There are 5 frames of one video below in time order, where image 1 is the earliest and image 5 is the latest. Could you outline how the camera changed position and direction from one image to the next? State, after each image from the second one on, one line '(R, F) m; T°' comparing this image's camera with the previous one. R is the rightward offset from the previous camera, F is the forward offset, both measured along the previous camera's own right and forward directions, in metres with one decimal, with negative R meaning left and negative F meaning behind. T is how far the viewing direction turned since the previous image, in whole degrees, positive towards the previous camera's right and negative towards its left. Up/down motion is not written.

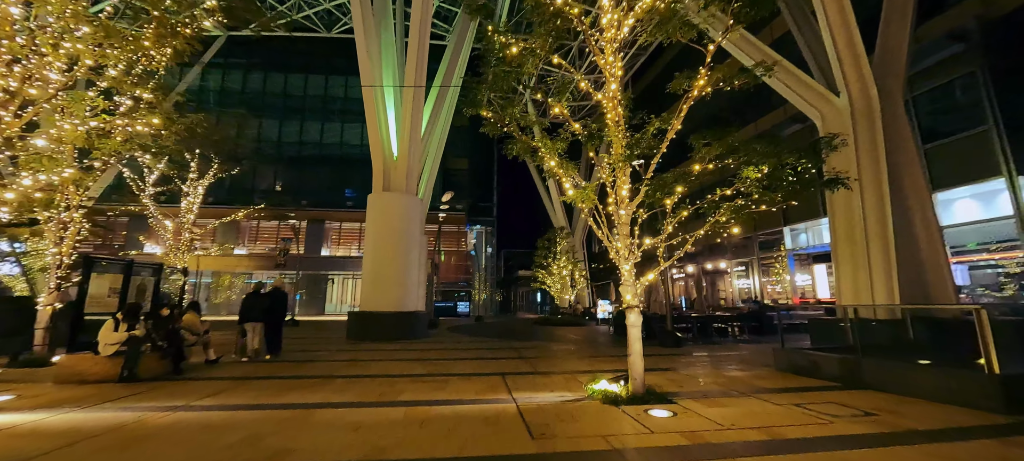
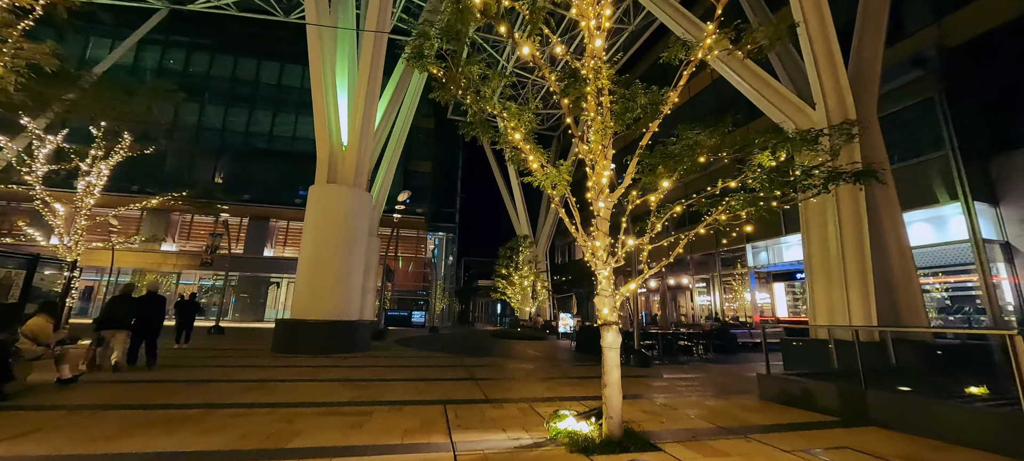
(+0.2, +1.1) m; +5°
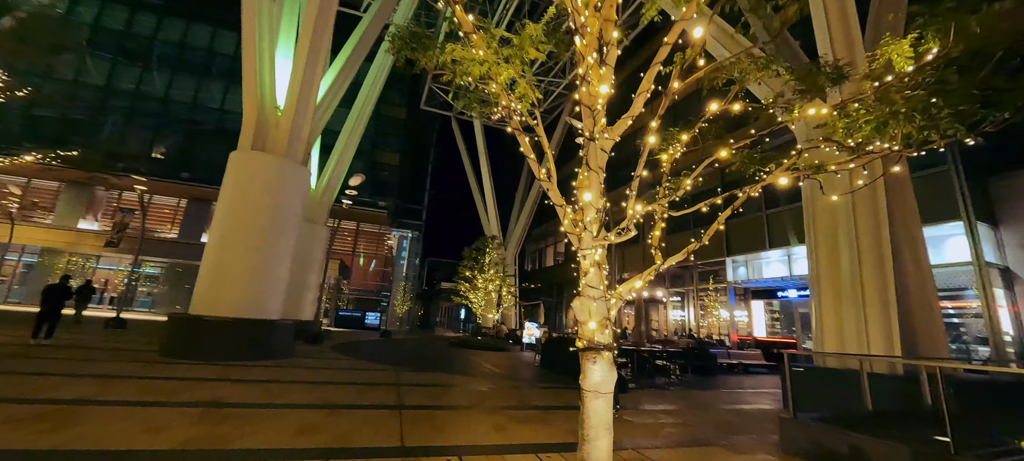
(+0.3, +1.7) m; +4°
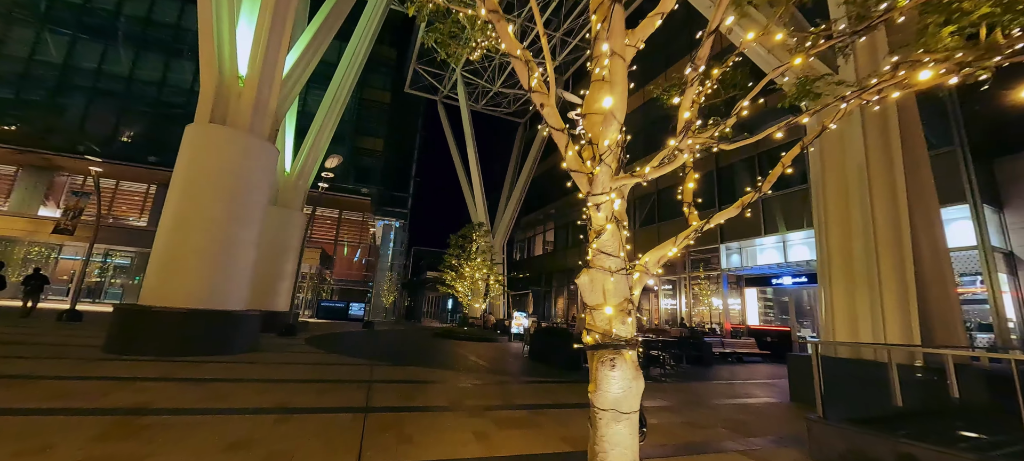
(+0.1, +0.7) m; +2°
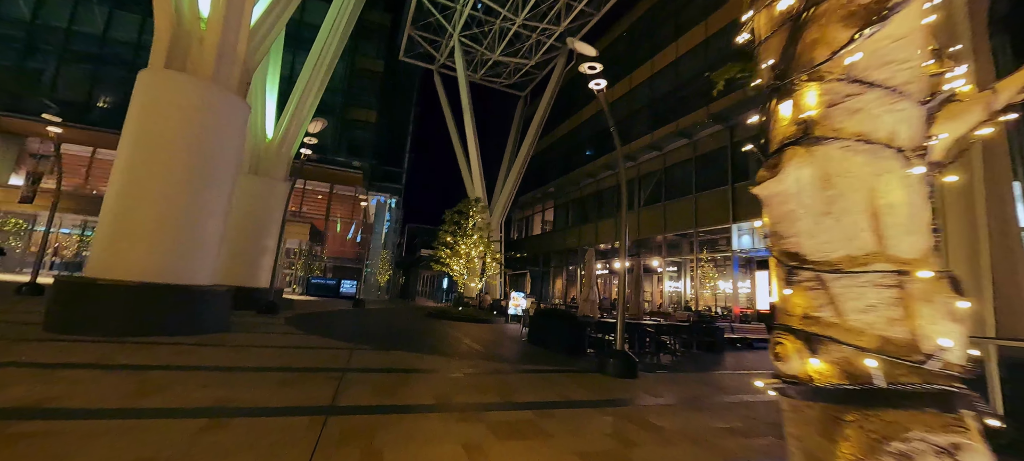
(-0.1, +1.0) m; 0°
